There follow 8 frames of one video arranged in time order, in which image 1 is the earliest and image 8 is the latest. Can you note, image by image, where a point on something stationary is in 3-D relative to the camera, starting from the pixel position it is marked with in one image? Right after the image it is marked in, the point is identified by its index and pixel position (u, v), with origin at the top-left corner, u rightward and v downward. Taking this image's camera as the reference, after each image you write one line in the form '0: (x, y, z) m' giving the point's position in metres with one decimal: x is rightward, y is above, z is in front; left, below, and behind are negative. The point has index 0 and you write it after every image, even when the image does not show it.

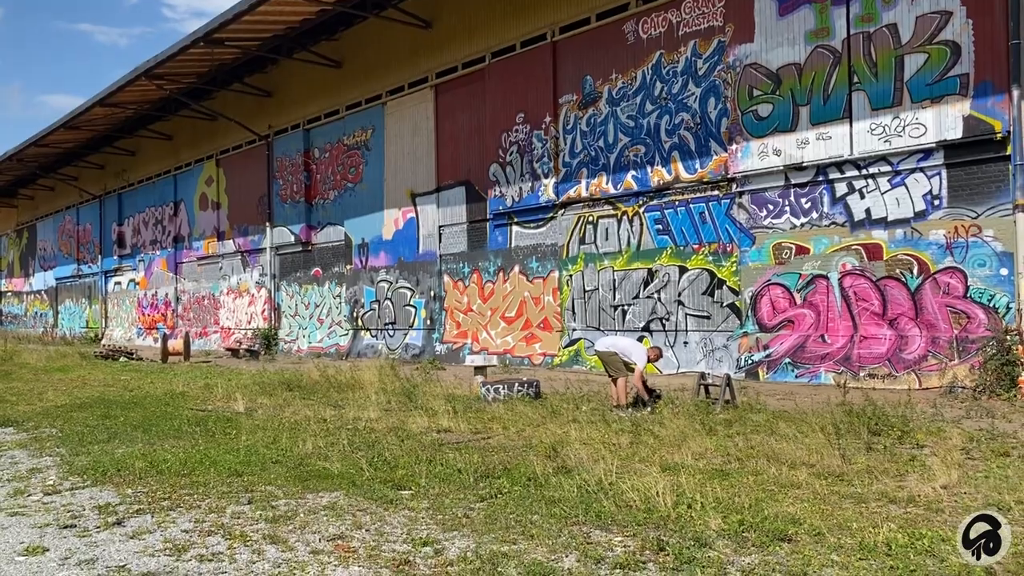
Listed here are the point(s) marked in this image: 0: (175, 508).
0: (-2.2, -1.4, +5.5) m
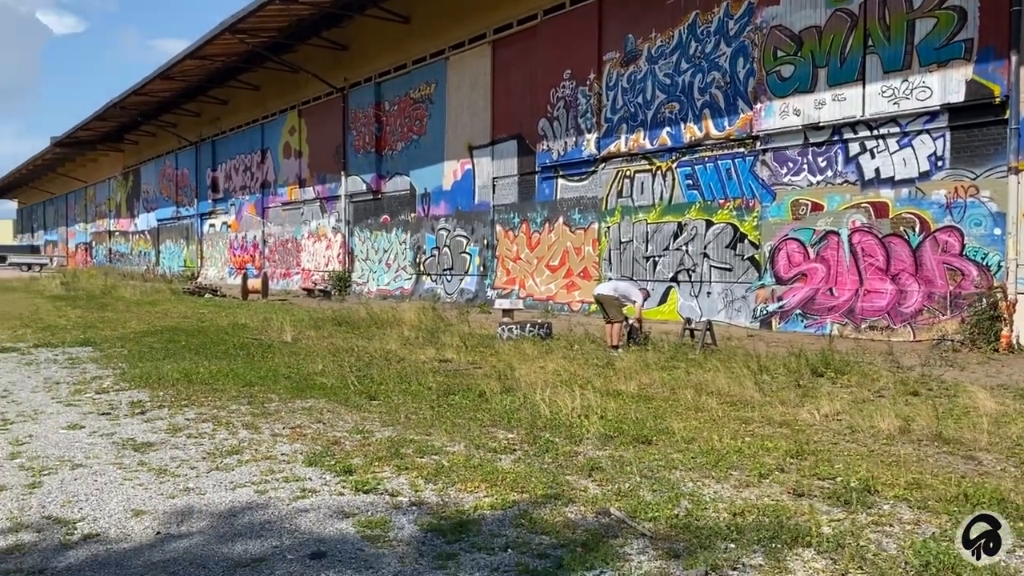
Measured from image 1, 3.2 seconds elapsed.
0: (-2.6, -0.9, +7.0) m
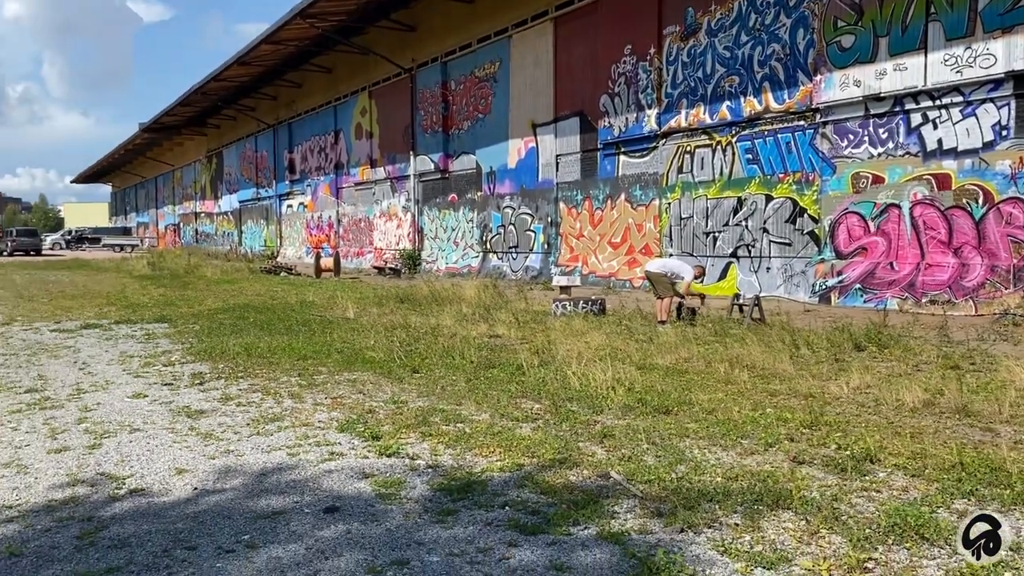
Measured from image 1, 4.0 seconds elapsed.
0: (-2.3, -0.8, +7.5) m
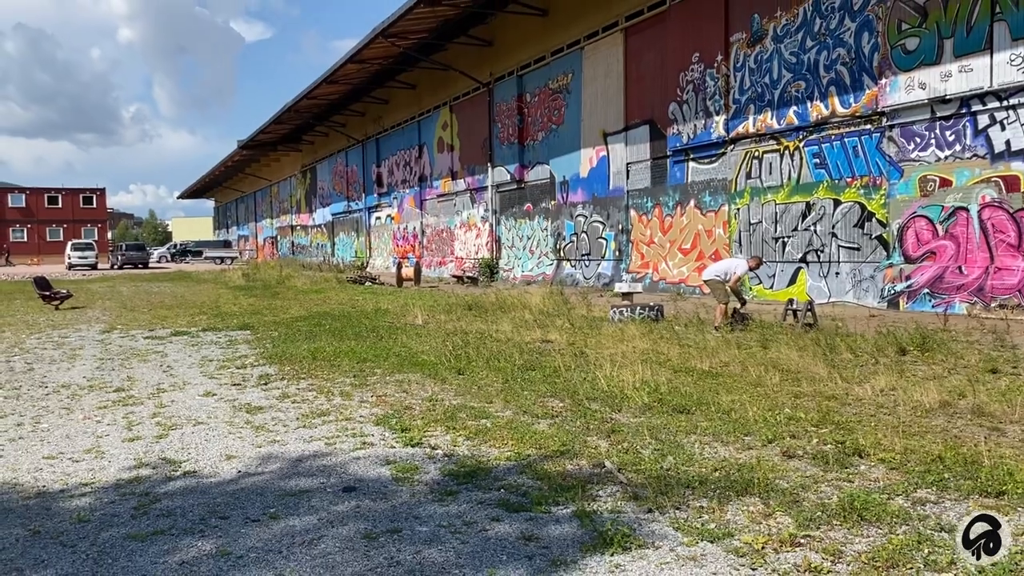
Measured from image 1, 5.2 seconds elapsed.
0: (-2.0, -0.8, +8.2) m
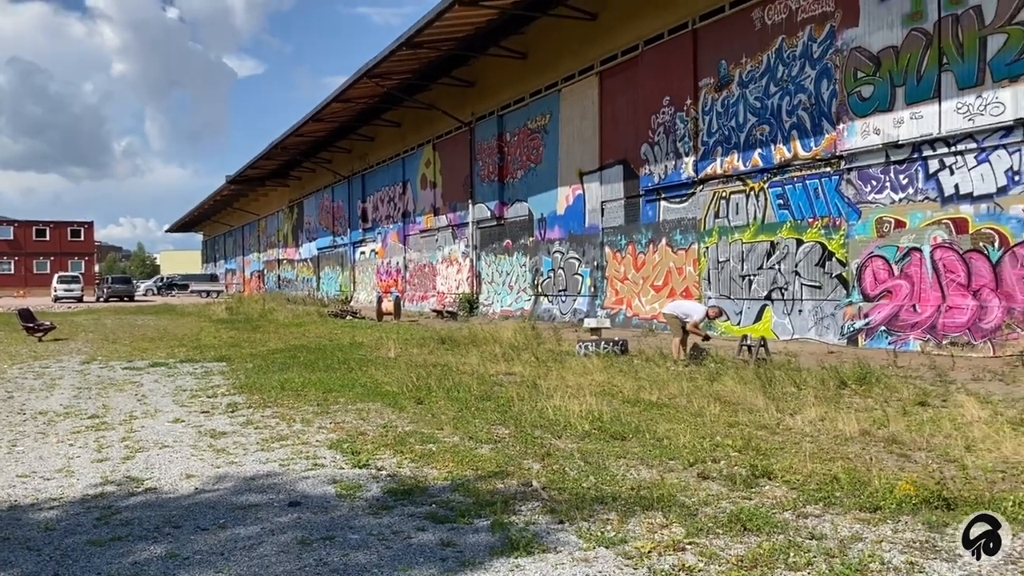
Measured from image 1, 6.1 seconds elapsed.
0: (-2.4, -1.2, +8.6) m
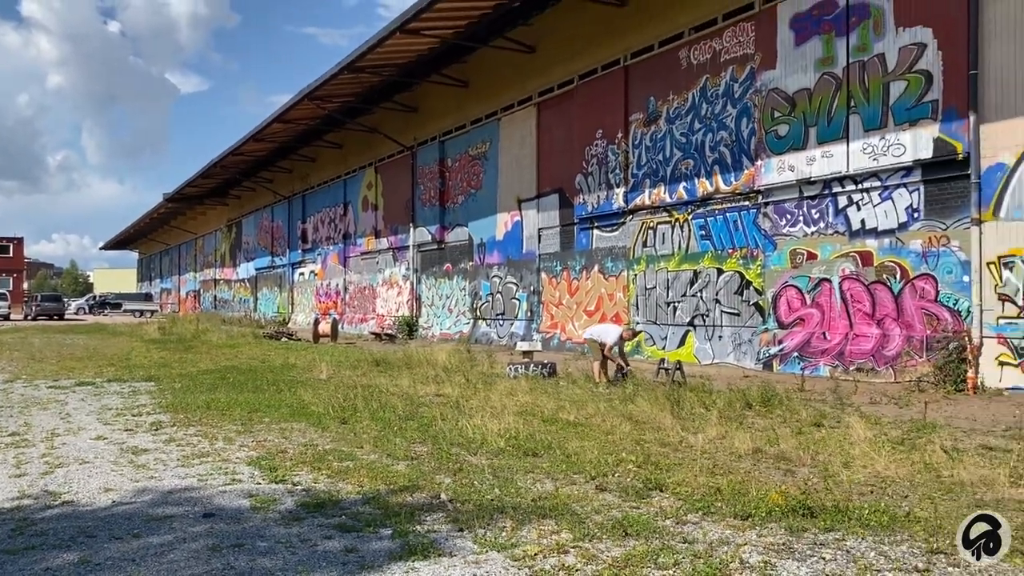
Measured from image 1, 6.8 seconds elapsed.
0: (-3.2, -1.4, +8.7) m
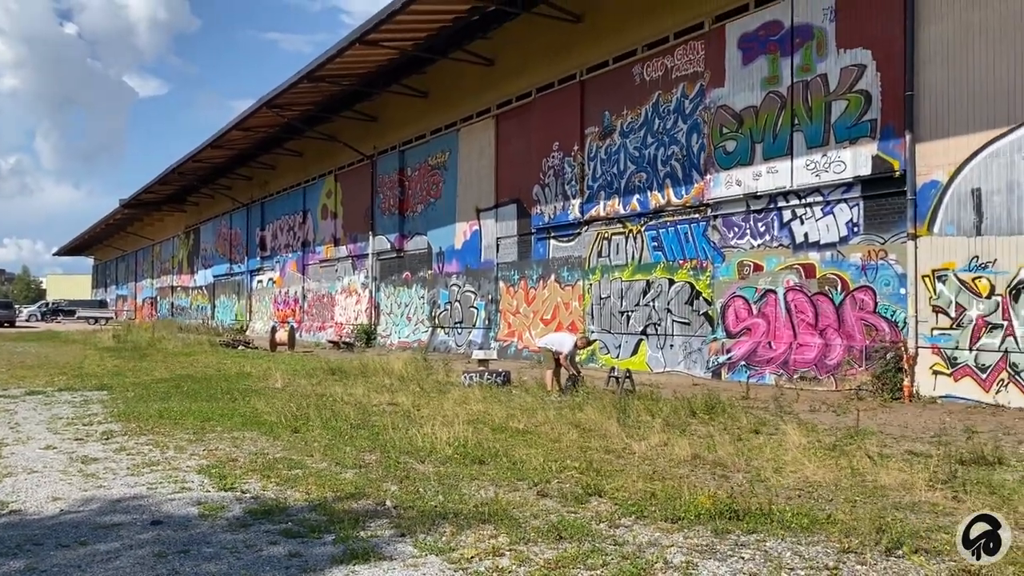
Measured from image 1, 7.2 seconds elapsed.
0: (-3.7, -1.5, +8.8) m
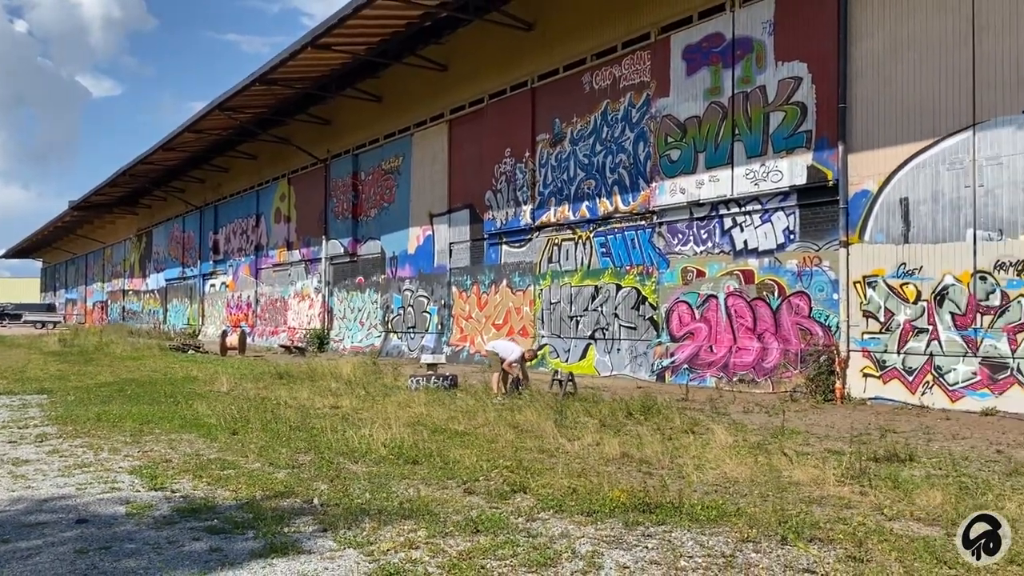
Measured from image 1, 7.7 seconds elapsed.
0: (-4.4, -1.5, +8.8) m
